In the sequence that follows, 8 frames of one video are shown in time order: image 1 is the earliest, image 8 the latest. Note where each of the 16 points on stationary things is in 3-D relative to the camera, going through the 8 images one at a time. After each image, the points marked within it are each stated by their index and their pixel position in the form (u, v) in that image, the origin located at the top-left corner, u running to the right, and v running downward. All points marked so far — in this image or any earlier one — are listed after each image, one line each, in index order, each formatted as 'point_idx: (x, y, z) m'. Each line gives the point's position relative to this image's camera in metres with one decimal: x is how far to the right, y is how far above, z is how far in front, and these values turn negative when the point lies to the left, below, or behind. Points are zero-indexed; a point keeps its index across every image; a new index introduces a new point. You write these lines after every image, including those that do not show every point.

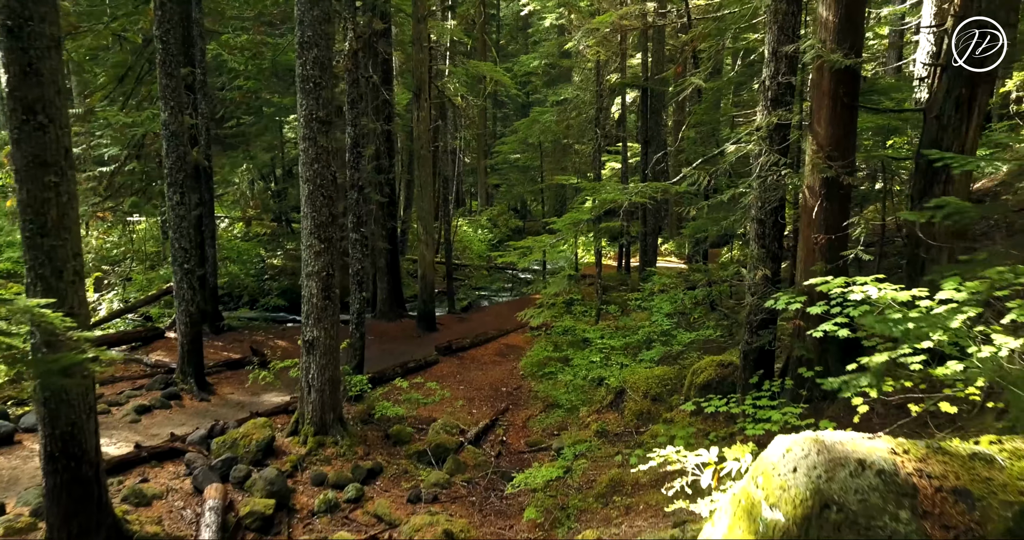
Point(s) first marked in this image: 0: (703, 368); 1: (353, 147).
0: (+2.9, -1.5, +7.9) m
1: (-3.0, +2.3, +9.9) m
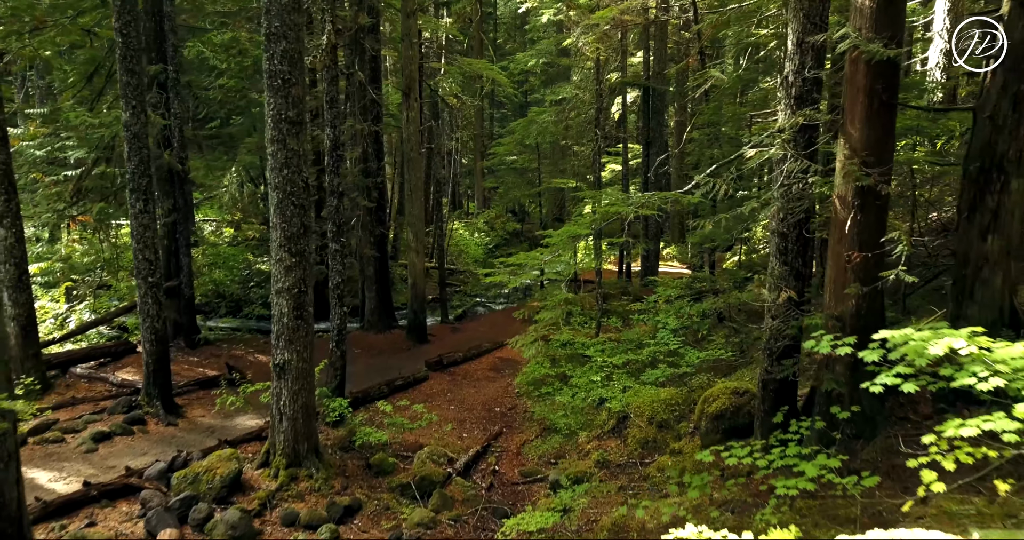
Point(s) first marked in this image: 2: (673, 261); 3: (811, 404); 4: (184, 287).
0: (+2.8, -1.7, +7.1) m
1: (-3.1, +2.1, +9.1) m
2: (+6.1, +0.4, +19.8) m
3: (+3.2, -1.5, +5.7) m
4: (-7.4, -0.4, +11.9) m
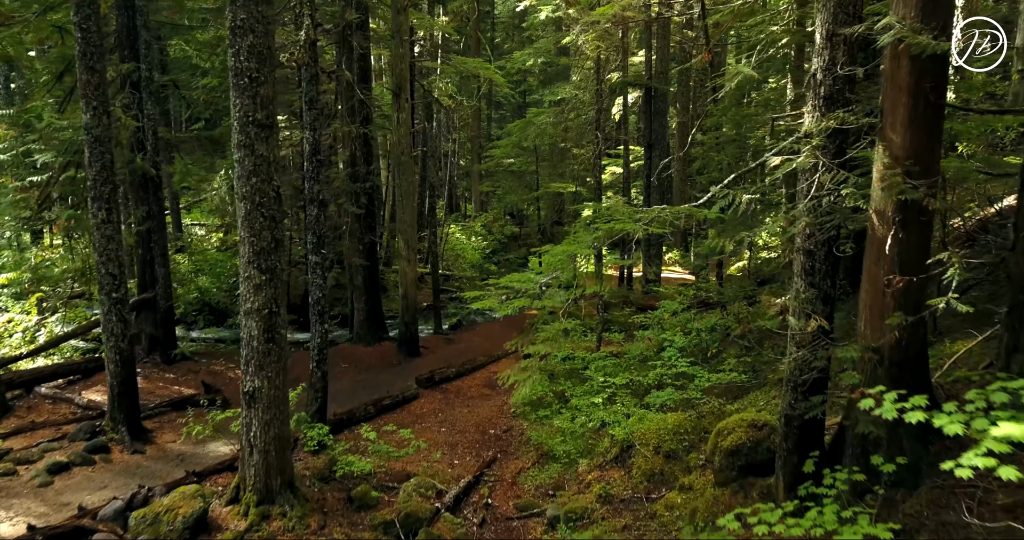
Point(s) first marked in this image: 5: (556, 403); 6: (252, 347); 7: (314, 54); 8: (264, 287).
0: (+2.7, -1.9, +6.5) m
1: (-3.2, +1.9, +8.5) m
2: (+6.0, +0.1, +19.2) m
3: (+3.2, -1.7, +5.0) m
4: (-7.5, -0.6, +11.2) m
5: (+0.8, -2.4, +9.3) m
6: (-3.2, -1.0, +6.5) m
7: (-3.1, +3.4, +8.2) m
8: (-3.0, -0.2, +6.4) m
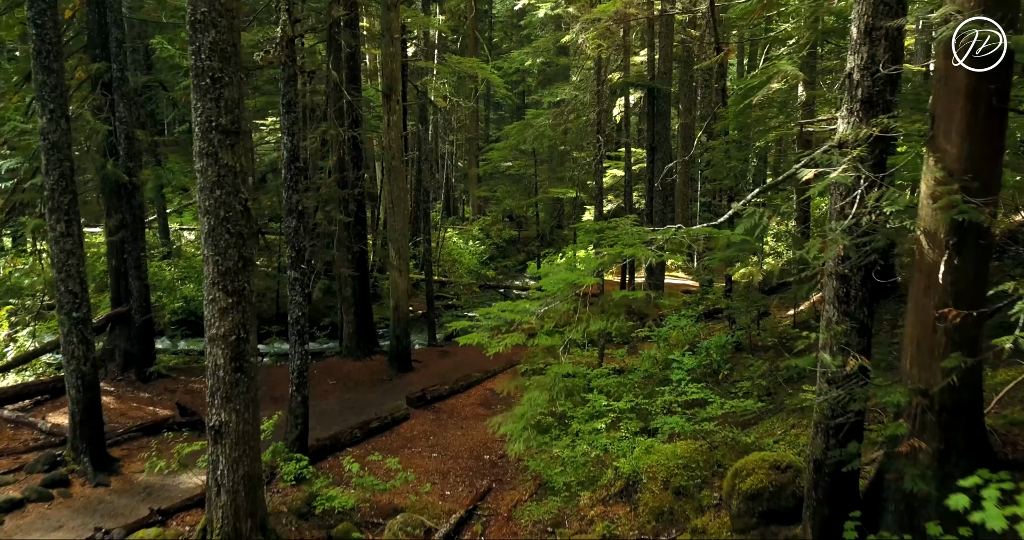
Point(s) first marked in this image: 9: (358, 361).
0: (+2.6, -2.2, +5.8) m
1: (-3.3, +1.6, +7.8) m
2: (+5.9, -0.1, +18.5) m
3: (+3.1, -1.9, +4.4) m
4: (-7.6, -0.9, +10.6) m
5: (+0.7, -2.6, +8.6) m
6: (-3.3, -1.2, +5.9) m
7: (-3.2, +3.2, +7.6) m
8: (-3.1, -0.4, +5.8) m
9: (-3.7, -2.2, +12.5) m
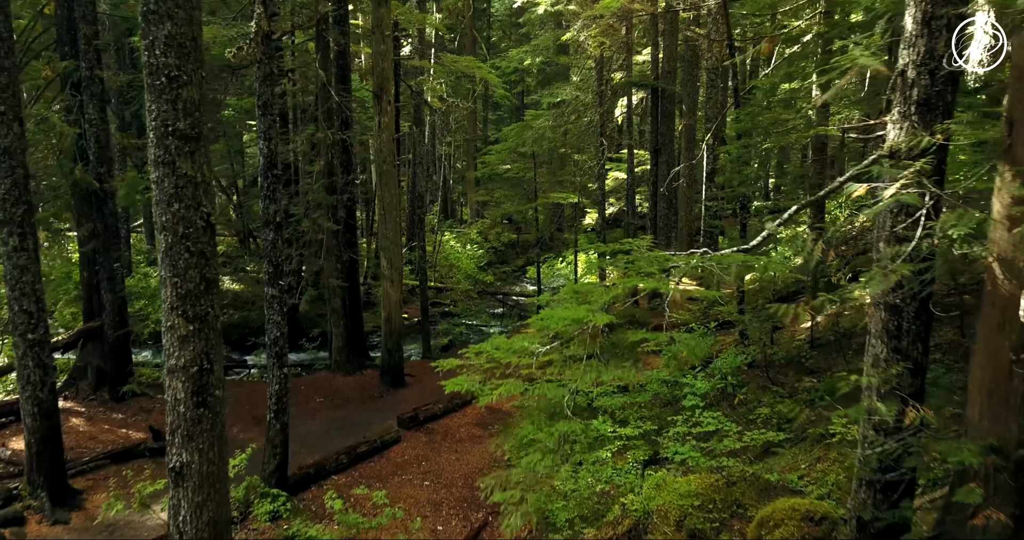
0: (+2.6, -2.4, +5.2) m
1: (-3.3, +1.4, +7.2) m
2: (+5.8, -0.3, +17.9) m
3: (+3.1, -2.1, +3.8) m
4: (-7.6, -1.1, +9.9) m
5: (+0.7, -2.8, +8.0) m
6: (-3.3, -1.4, +5.2) m
7: (-3.2, +2.9, +6.9) m
8: (-3.1, -0.7, +5.1) m
9: (-3.7, -2.4, +11.8) m
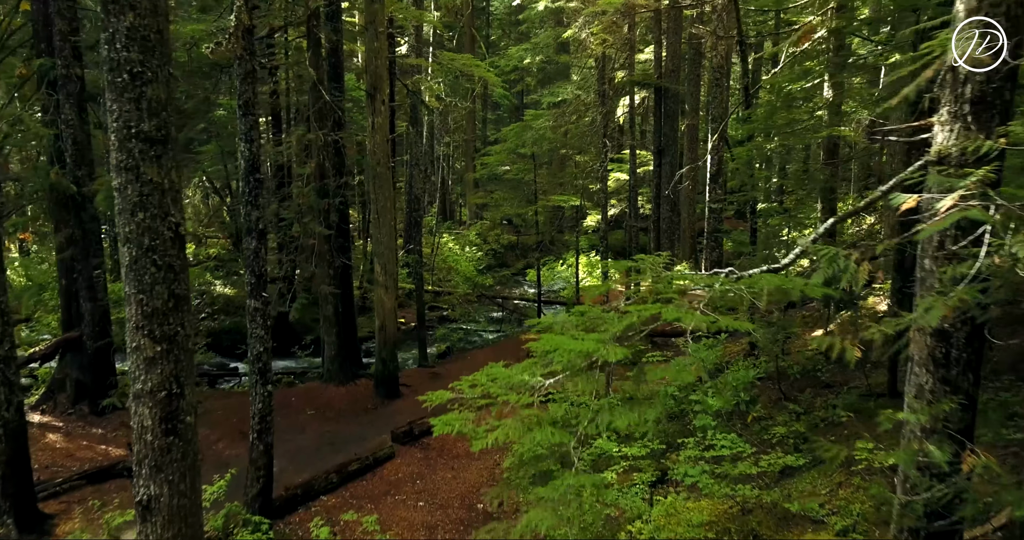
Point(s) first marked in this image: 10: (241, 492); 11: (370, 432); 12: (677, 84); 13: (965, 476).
0: (+2.6, -2.5, +4.7) m
1: (-3.4, +1.3, +6.7) m
2: (+5.8, -0.4, +17.5) m
3: (+3.1, -2.3, +3.3) m
4: (-7.6, -1.2, +9.4) m
5: (+0.7, -2.9, +7.6) m
6: (-3.3, -1.6, +4.8) m
7: (-3.2, +2.8, +6.5) m
8: (-3.2, -0.8, +4.7) m
9: (-3.7, -2.5, +11.4) m
10: (-3.8, -3.1, +7.5) m
11: (-2.7, -3.1, +10.0) m
12: (+4.5, +5.1, +14.4) m
13: (+2.8, -1.3, +3.3) m
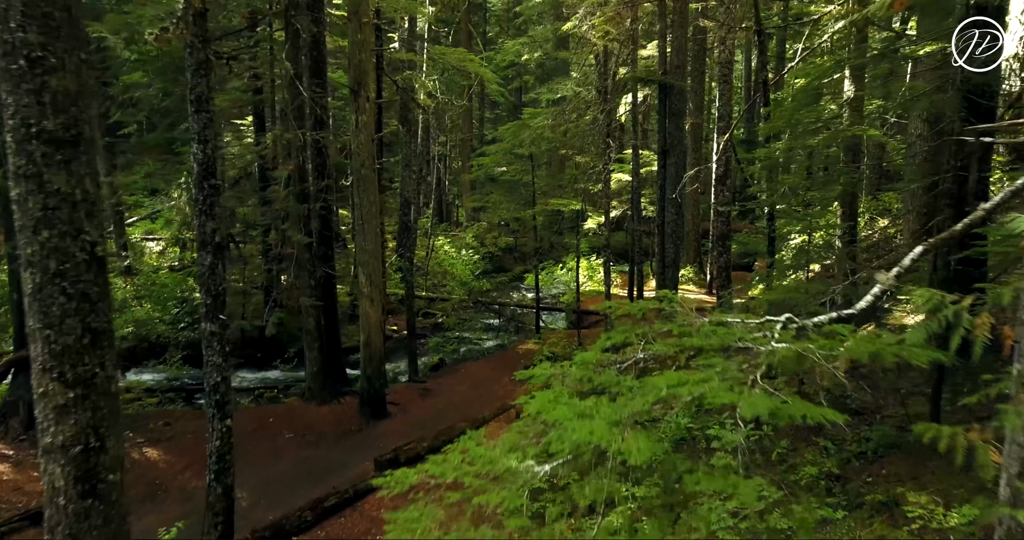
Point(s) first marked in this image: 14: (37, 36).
0: (+2.5, -2.7, +3.9) m
1: (-3.4, +1.1, +5.9) m
2: (+5.7, -0.6, +16.6) m
3: (+3.0, -2.5, +2.5) m
4: (-7.7, -1.4, +8.6) m
5: (+0.6, -3.2, +6.7) m
6: (-3.4, -1.8, +3.9) m
7: (-3.3, +2.6, +5.7) m
8: (-3.2, -1.0, +3.9) m
9: (-3.8, -2.7, +10.6) m
10: (-3.9, -3.3, +6.7) m
11: (-2.8, -3.3, +9.2) m
12: (+4.5, +4.9, +13.6) m
13: (+2.7, -1.5, +2.5) m
14: (-3.2, +1.6, +3.5) m
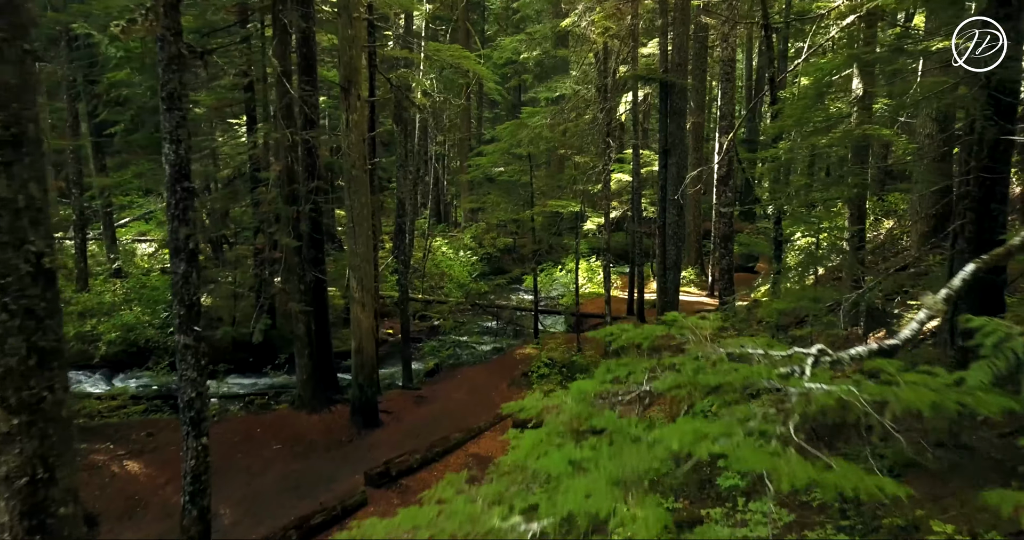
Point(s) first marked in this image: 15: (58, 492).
0: (+2.4, -2.8, +3.6) m
1: (-3.5, +1.0, +5.5) m
2: (+5.7, -0.7, +16.3) m
3: (+2.9, -2.6, +2.1) m
4: (-7.8, -1.5, +8.3) m
5: (+0.5, -3.2, +6.4) m
6: (-3.5, -1.9, +3.6) m
7: (-3.4, +2.5, +5.3) m
8: (-3.3, -1.1, +3.5) m
9: (-3.9, -2.8, +10.2) m
10: (-4.0, -3.4, +6.3) m
11: (-2.8, -3.3, +8.8) m
12: (+4.4, +4.8, +13.2) m
13: (+2.6, -1.6, +2.1) m
14: (-3.3, +1.5, +3.2) m
15: (-3.2, -1.5, +3.7) m
